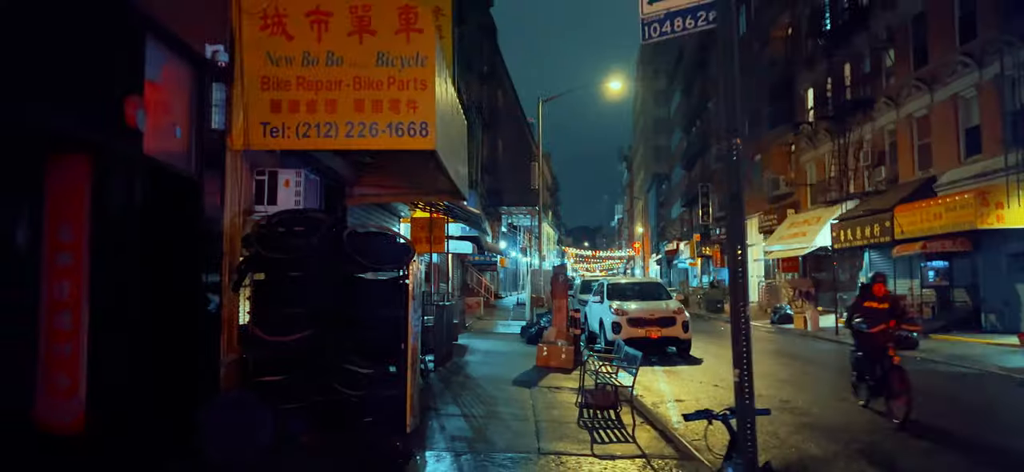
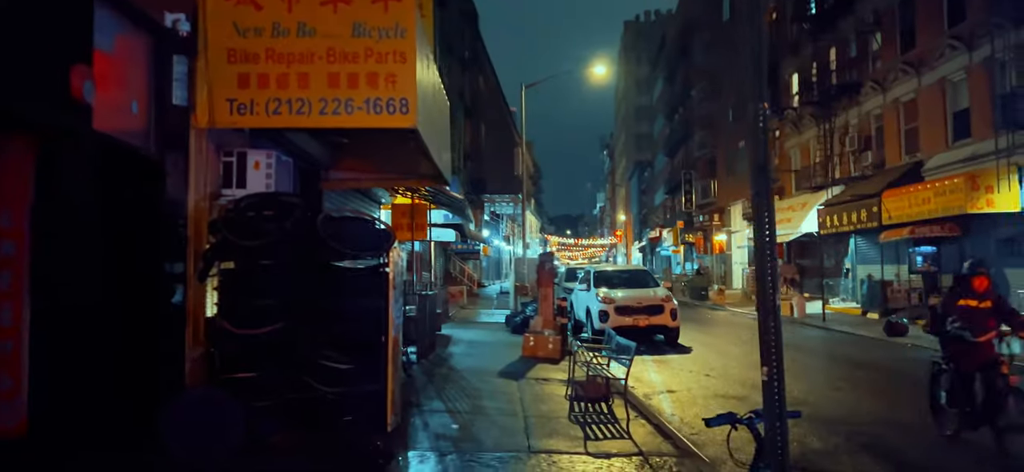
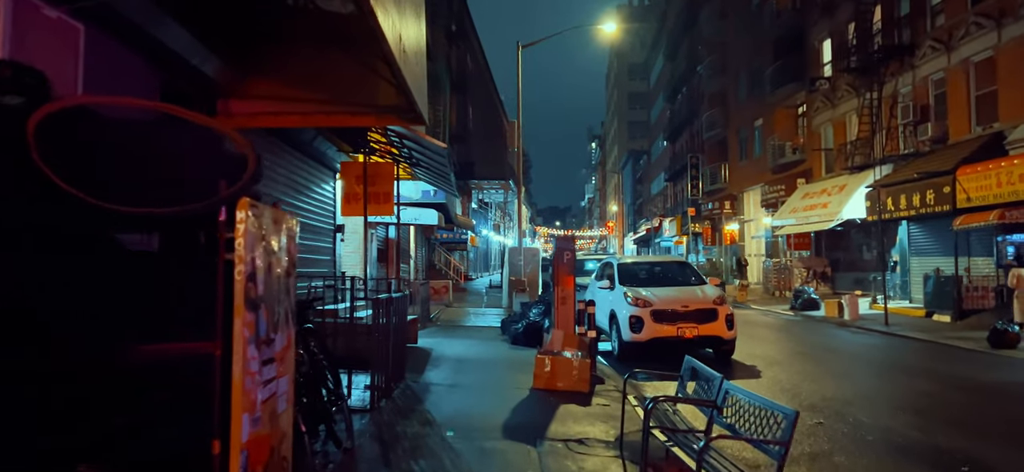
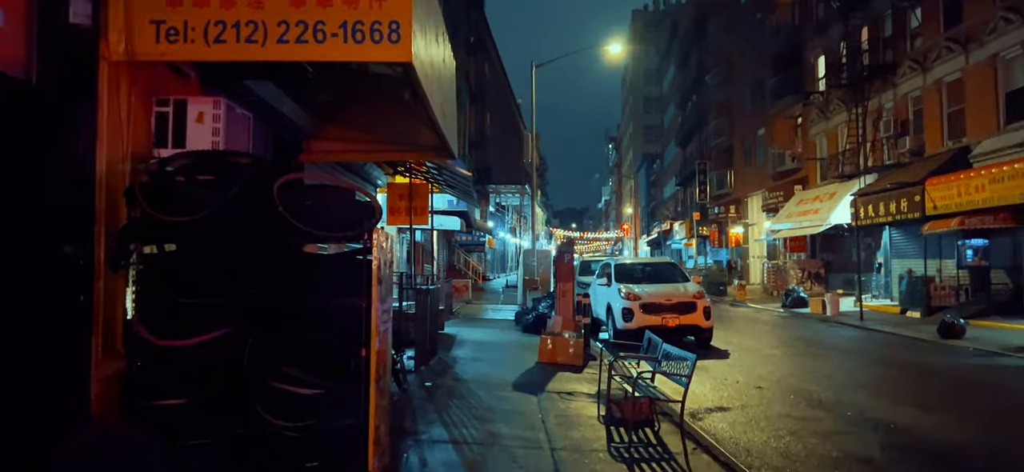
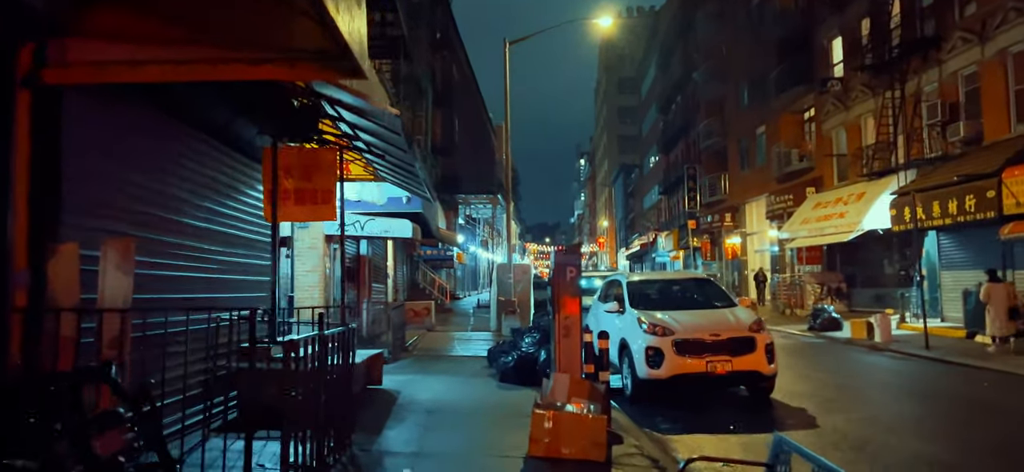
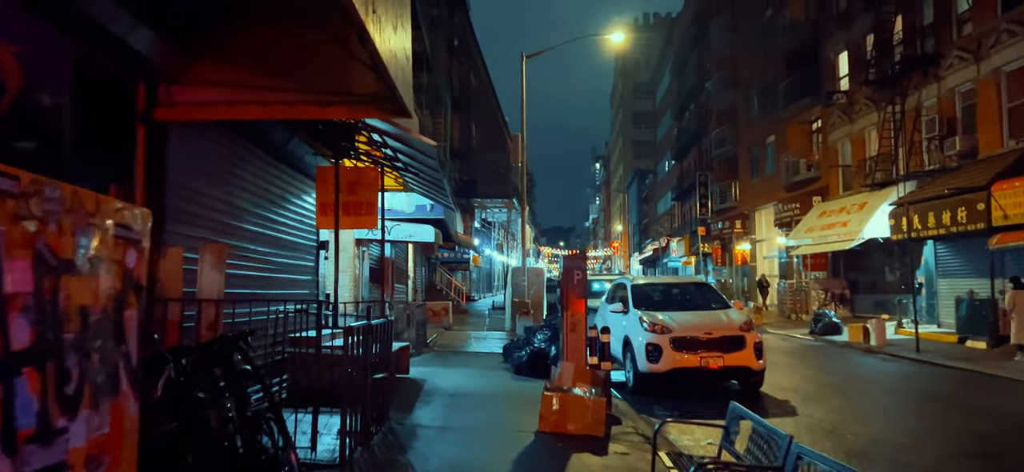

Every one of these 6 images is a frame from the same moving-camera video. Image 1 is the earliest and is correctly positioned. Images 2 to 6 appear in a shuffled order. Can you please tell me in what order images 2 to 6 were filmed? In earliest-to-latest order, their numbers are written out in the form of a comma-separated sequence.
2, 4, 3, 6, 5
